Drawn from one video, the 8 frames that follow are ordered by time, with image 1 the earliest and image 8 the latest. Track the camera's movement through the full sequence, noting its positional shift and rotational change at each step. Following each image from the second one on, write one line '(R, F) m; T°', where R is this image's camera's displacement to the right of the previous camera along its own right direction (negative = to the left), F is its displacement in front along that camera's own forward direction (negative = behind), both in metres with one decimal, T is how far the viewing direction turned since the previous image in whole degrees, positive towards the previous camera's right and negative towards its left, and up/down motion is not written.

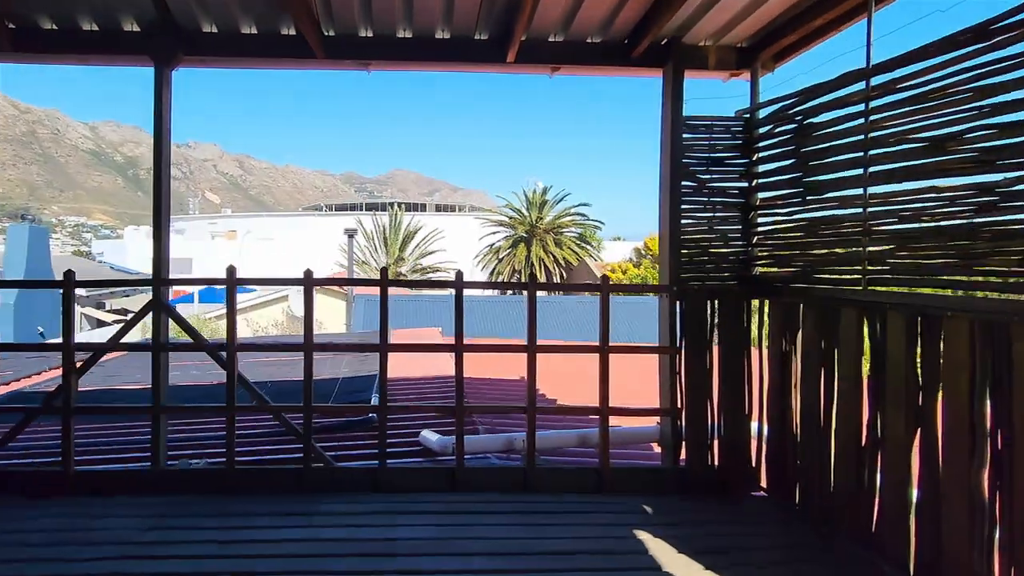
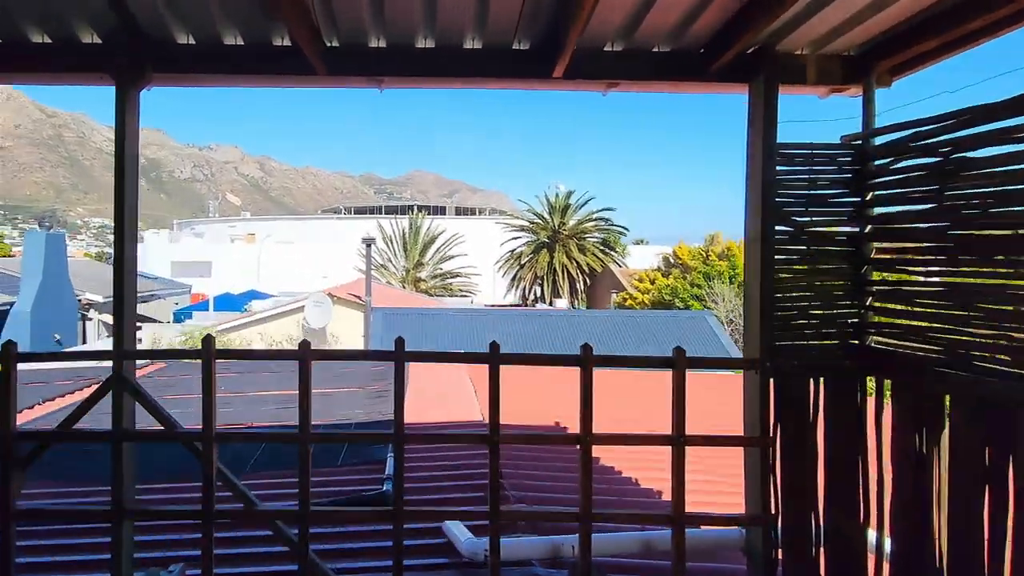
(-0.1, +0.5) m; -2°
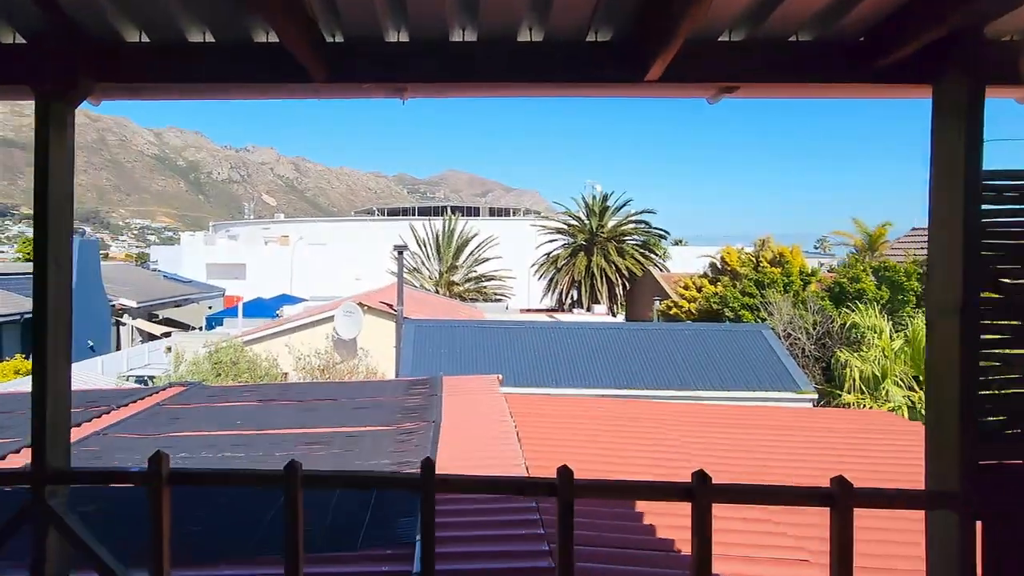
(-0.1, +0.6) m; -3°
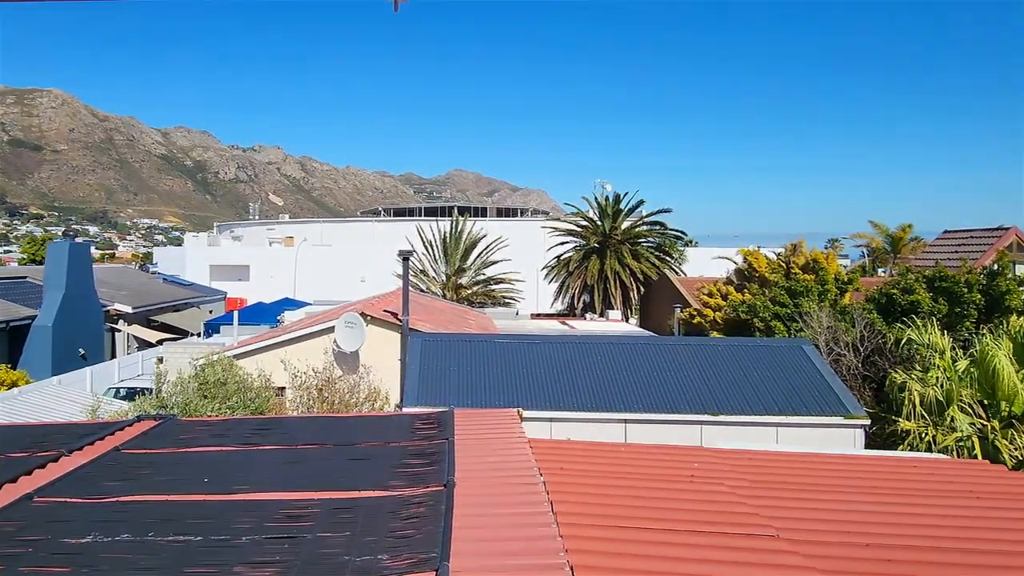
(-0.1, +1.0) m; -1°
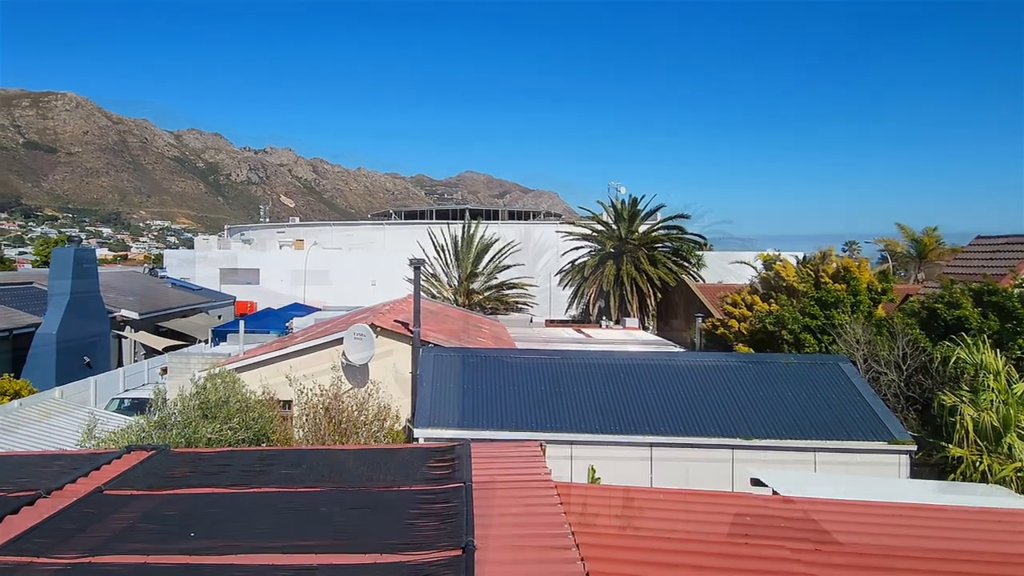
(-0.1, +0.5) m; -1°
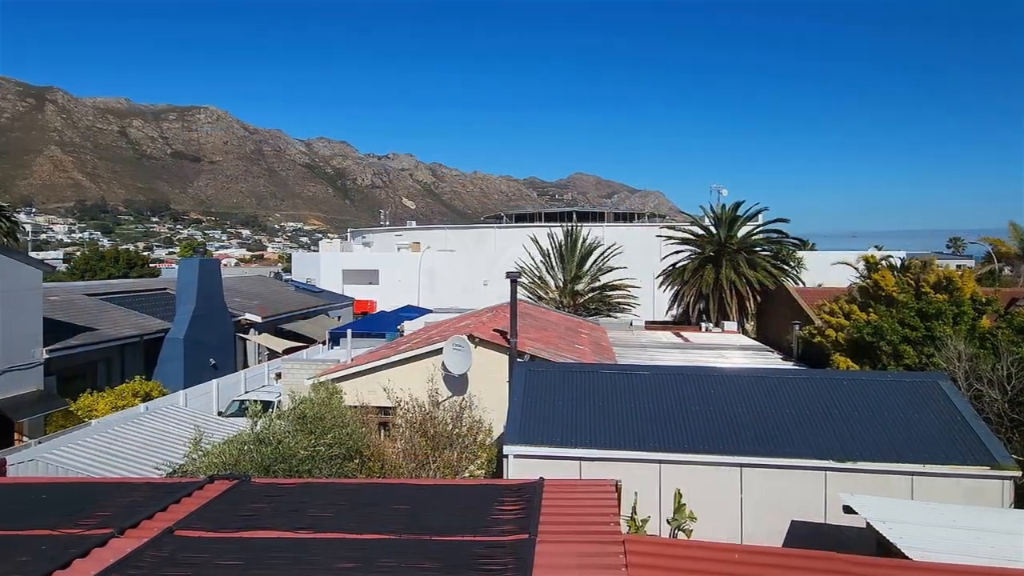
(+0.5, -0.1) m; -9°
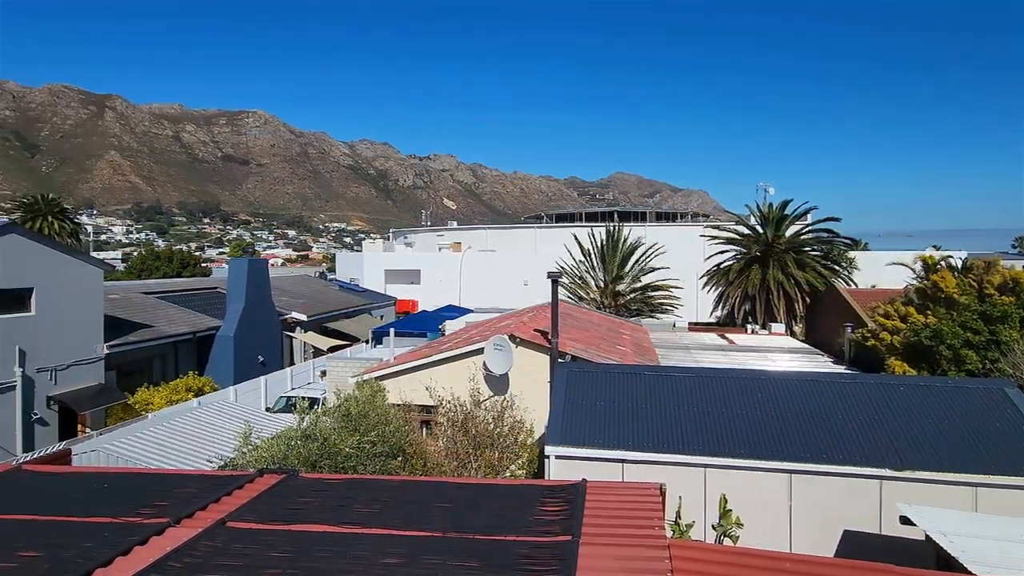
(-0.1, 0.0) m; -3°
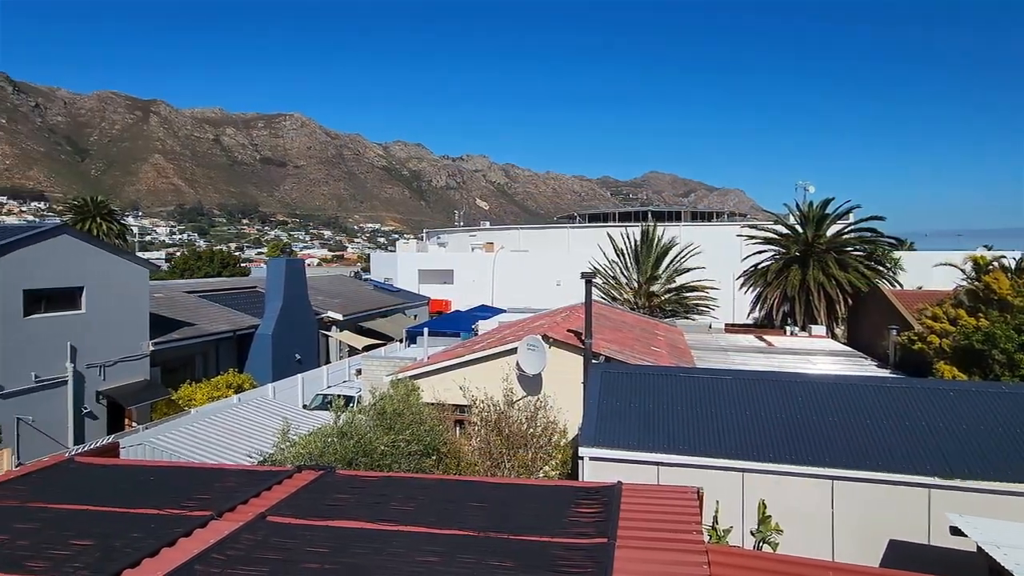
(0.0, 0.0) m; -3°
